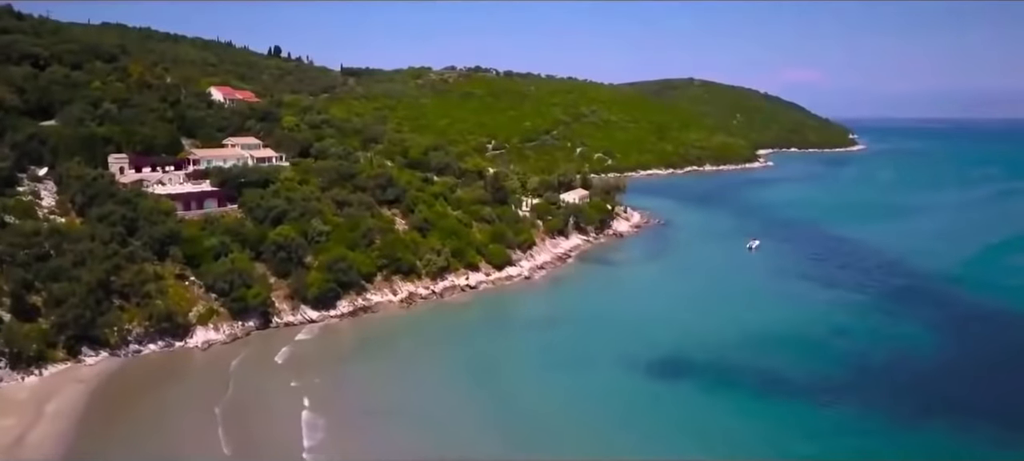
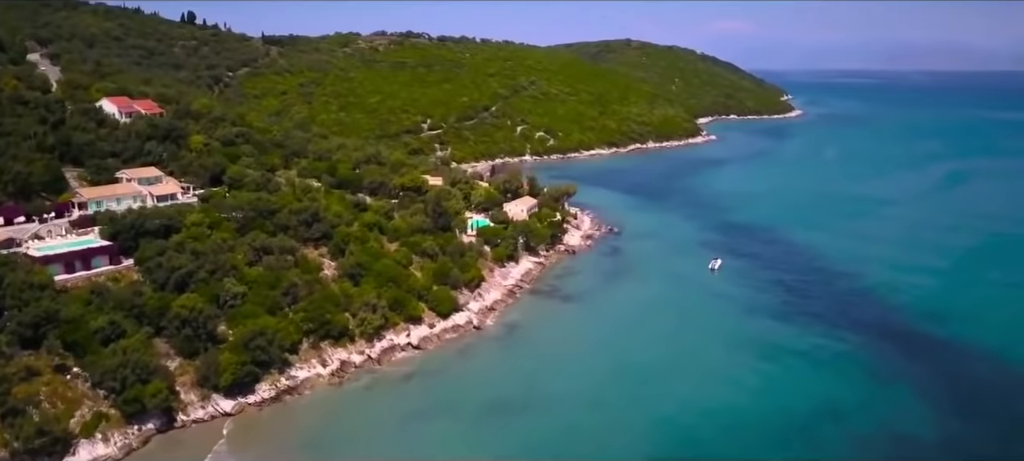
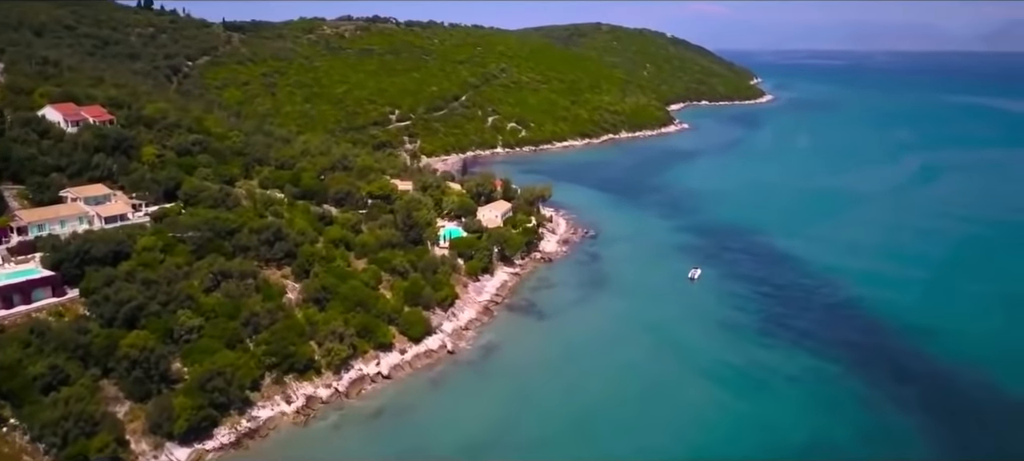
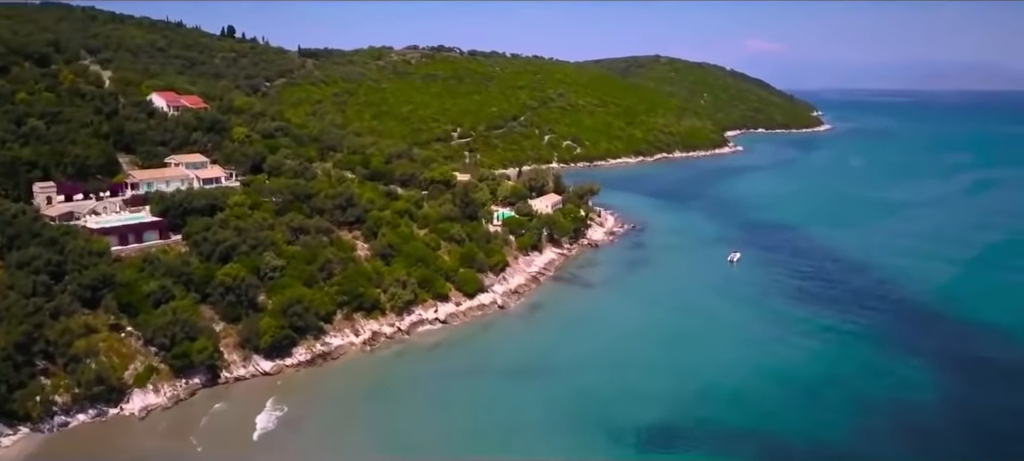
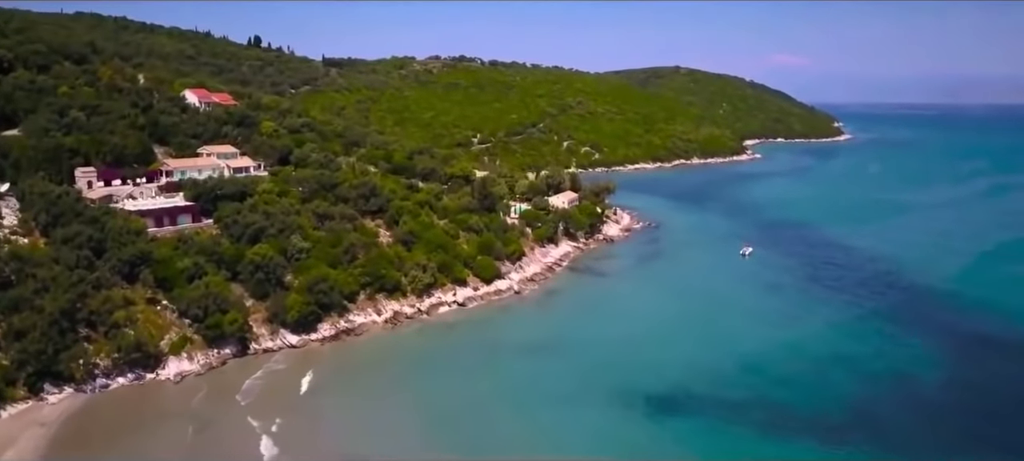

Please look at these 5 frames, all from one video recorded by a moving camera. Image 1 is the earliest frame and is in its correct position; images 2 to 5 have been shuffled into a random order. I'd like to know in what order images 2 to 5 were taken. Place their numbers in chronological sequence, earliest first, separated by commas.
5, 4, 2, 3
